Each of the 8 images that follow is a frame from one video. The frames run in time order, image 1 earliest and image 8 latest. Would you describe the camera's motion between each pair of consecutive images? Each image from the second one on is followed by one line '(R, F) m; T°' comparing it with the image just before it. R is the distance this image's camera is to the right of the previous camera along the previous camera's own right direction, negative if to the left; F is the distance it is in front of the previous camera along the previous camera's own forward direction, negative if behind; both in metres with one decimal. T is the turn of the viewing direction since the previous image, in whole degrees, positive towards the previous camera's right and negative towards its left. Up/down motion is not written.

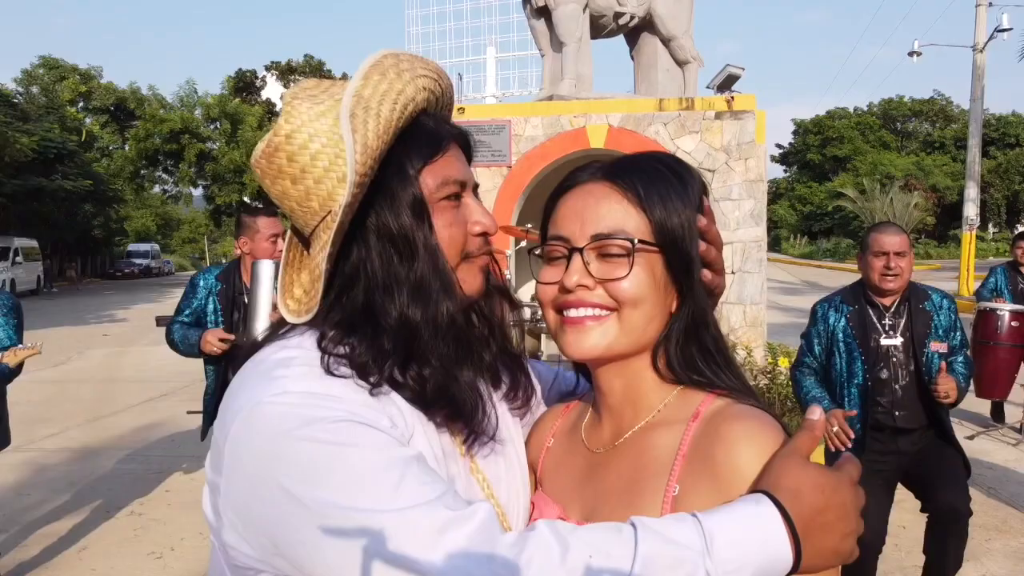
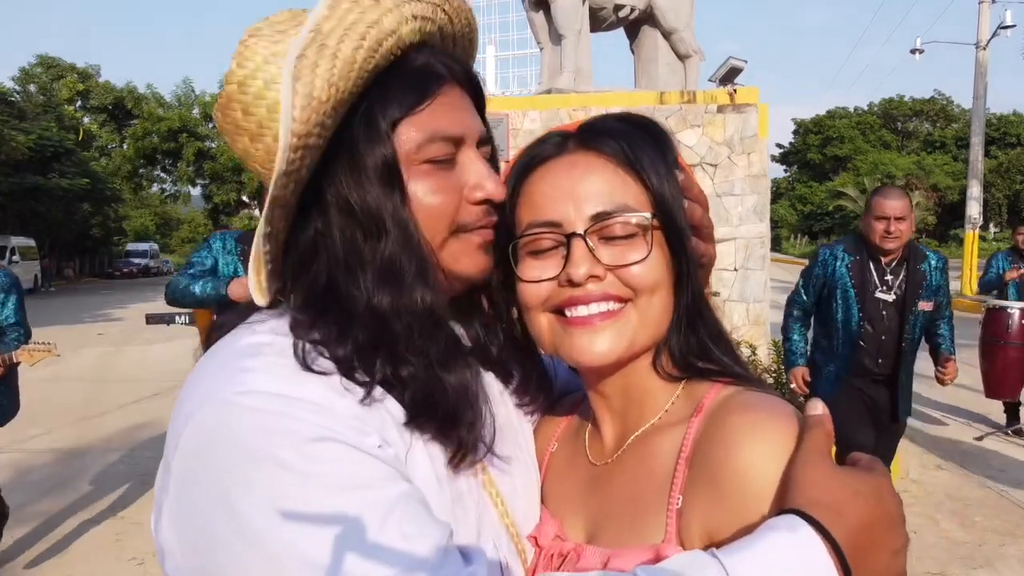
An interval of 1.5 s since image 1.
(0.0, +0.1) m; 0°
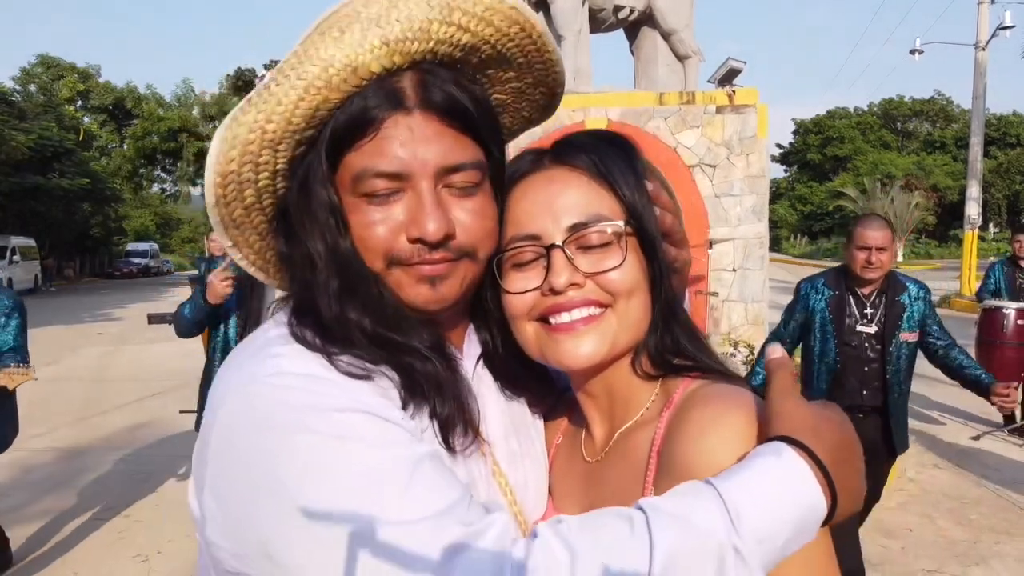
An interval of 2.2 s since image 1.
(0.0, 0.0) m; 0°
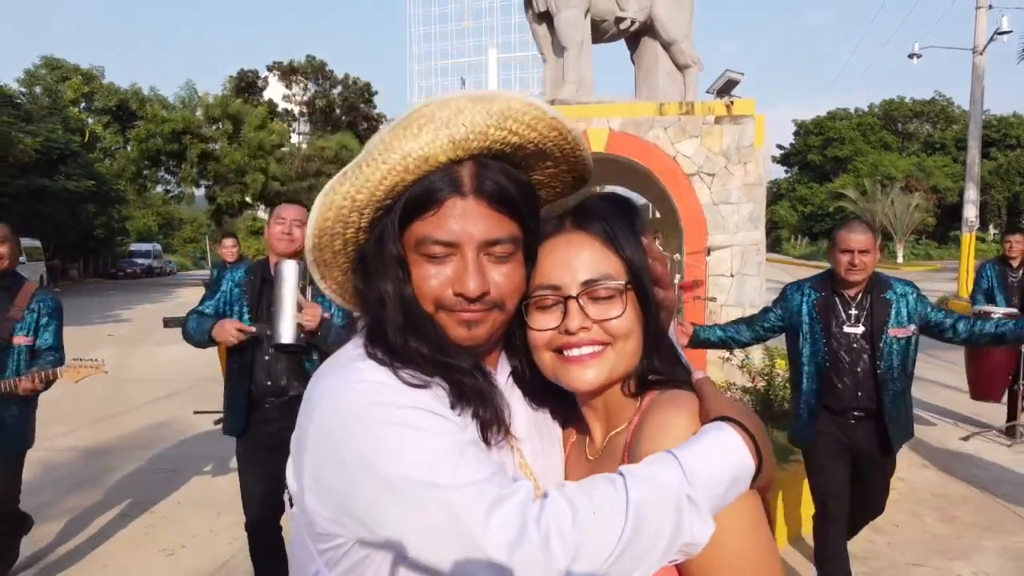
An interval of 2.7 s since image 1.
(0.0, -0.2) m; 0°
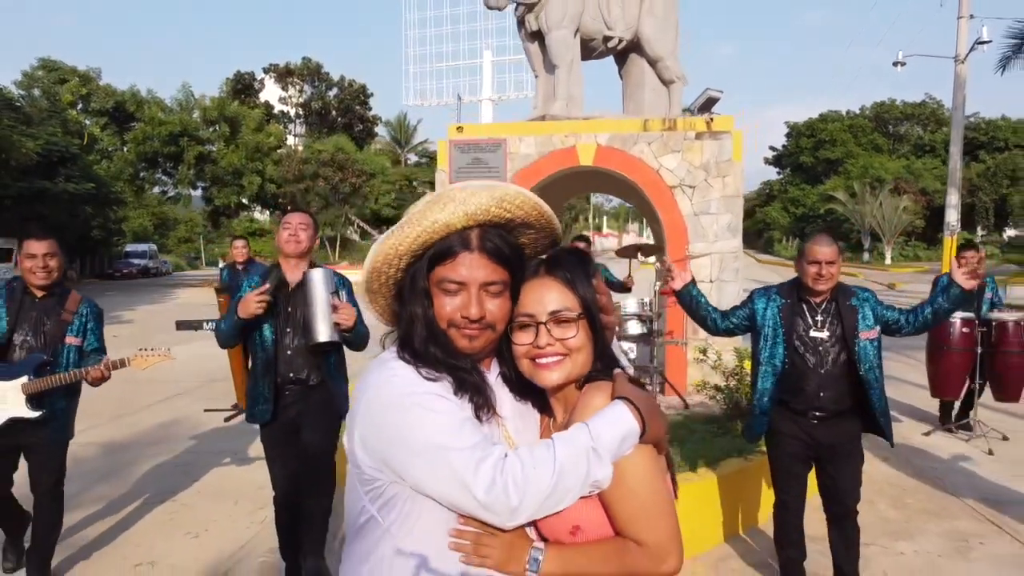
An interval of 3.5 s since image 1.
(0.0, -0.4) m; 0°
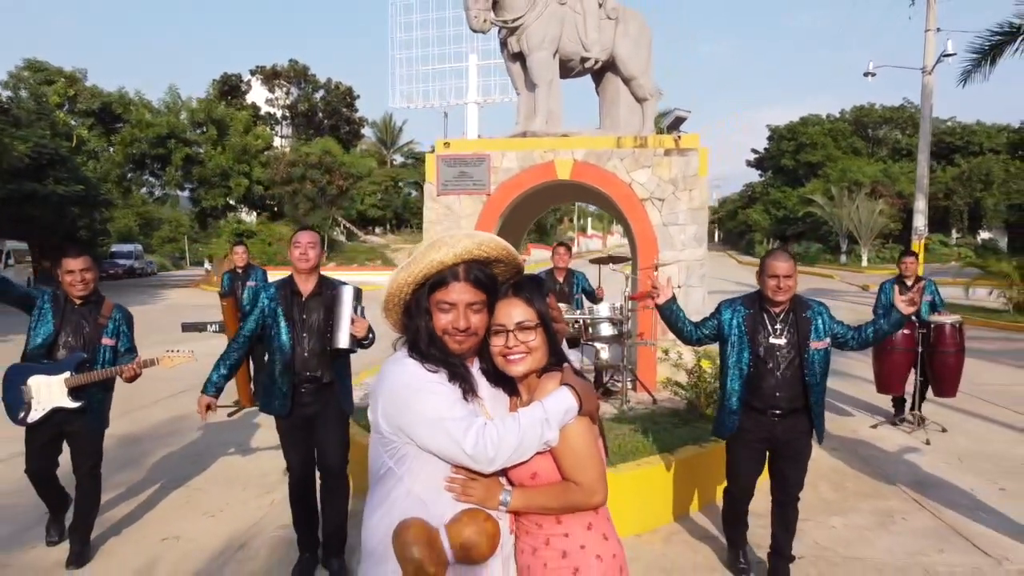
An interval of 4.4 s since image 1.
(0.0, -0.6) m; +1°
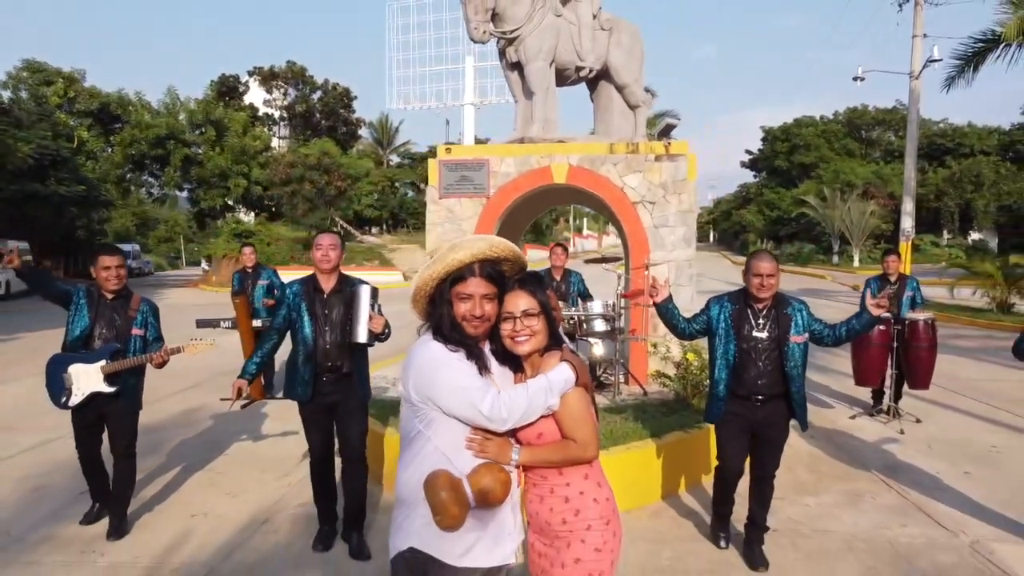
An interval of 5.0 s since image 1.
(0.0, -0.4) m; 0°
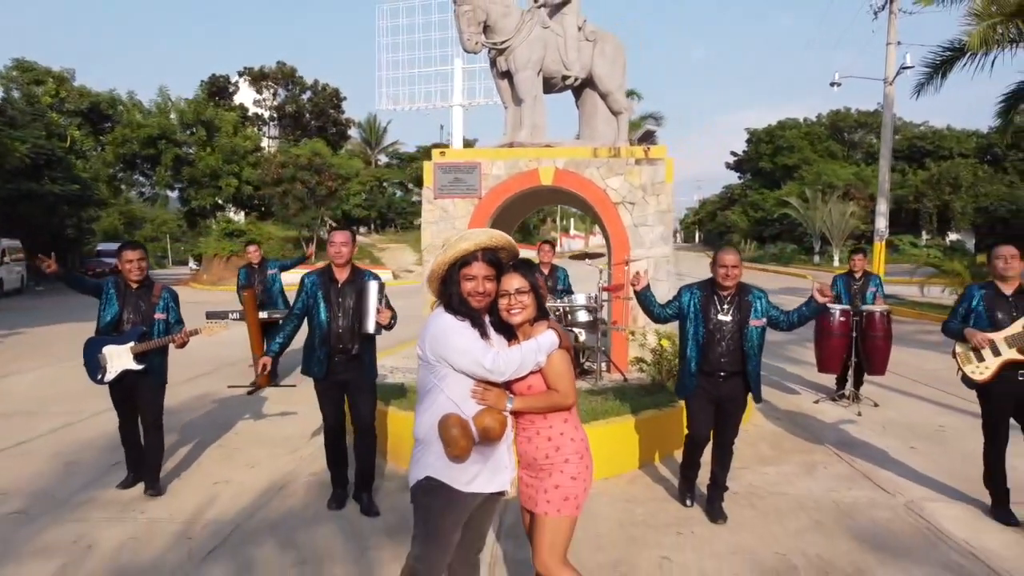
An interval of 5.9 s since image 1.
(0.0, -0.6) m; +1°
